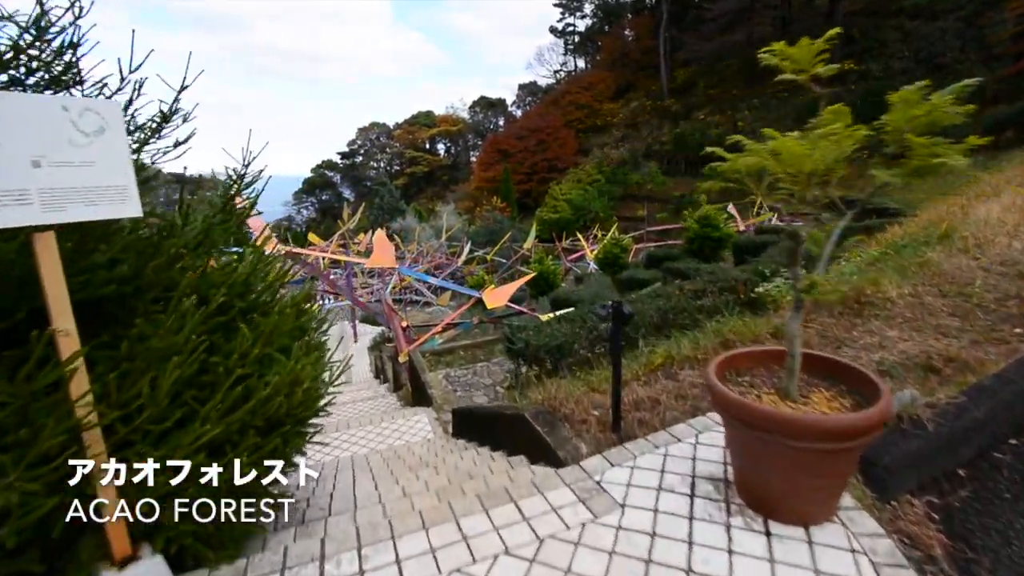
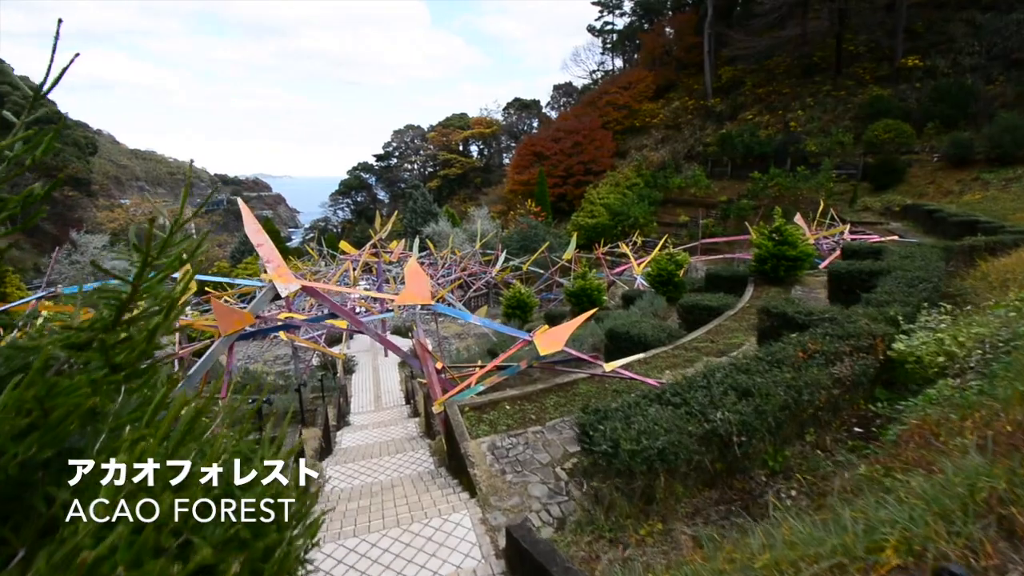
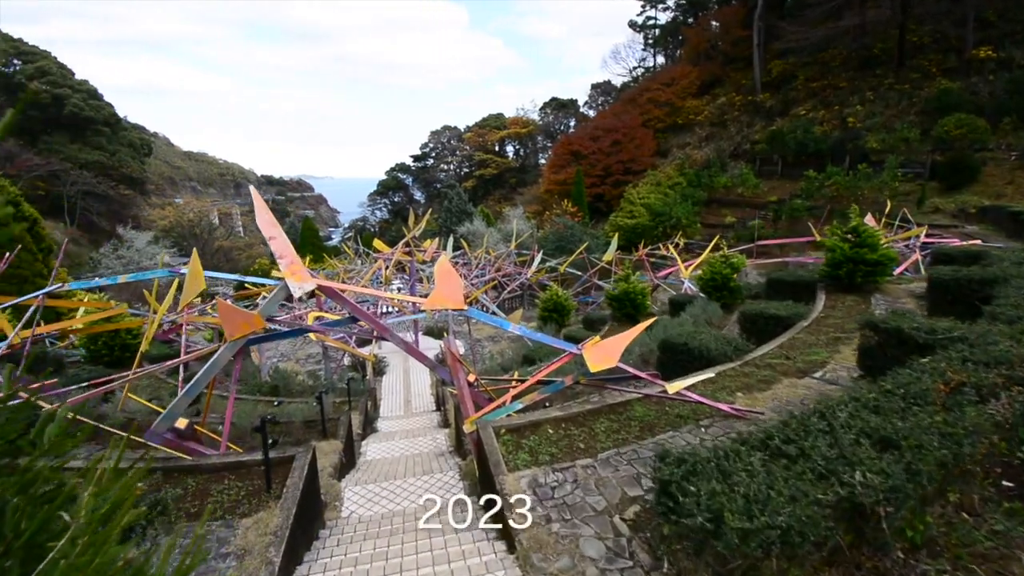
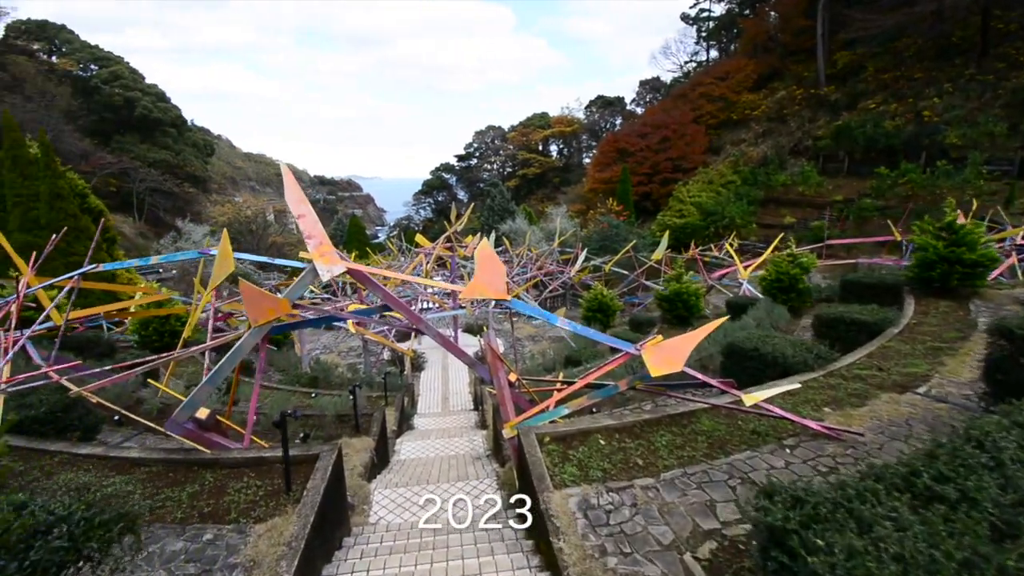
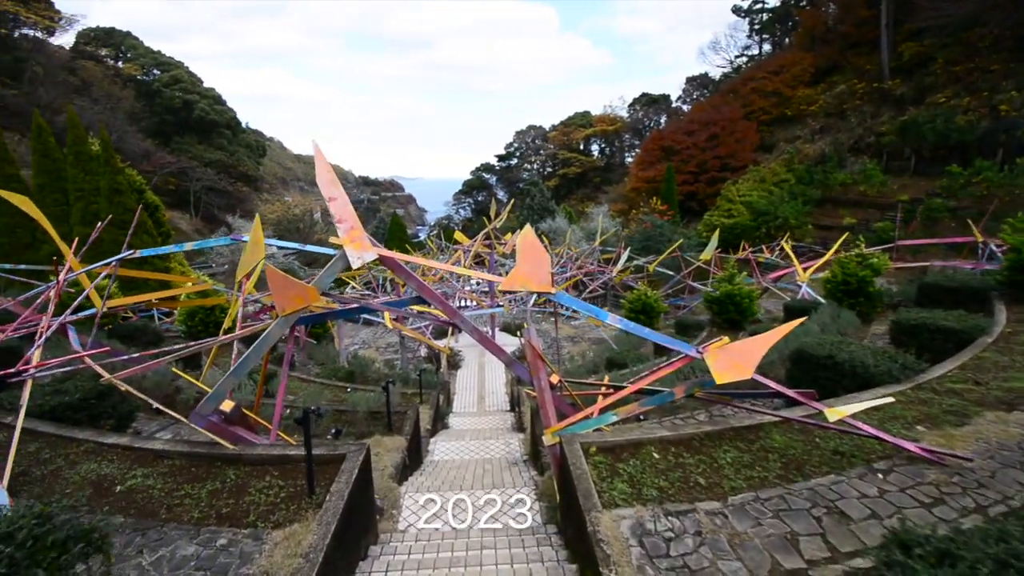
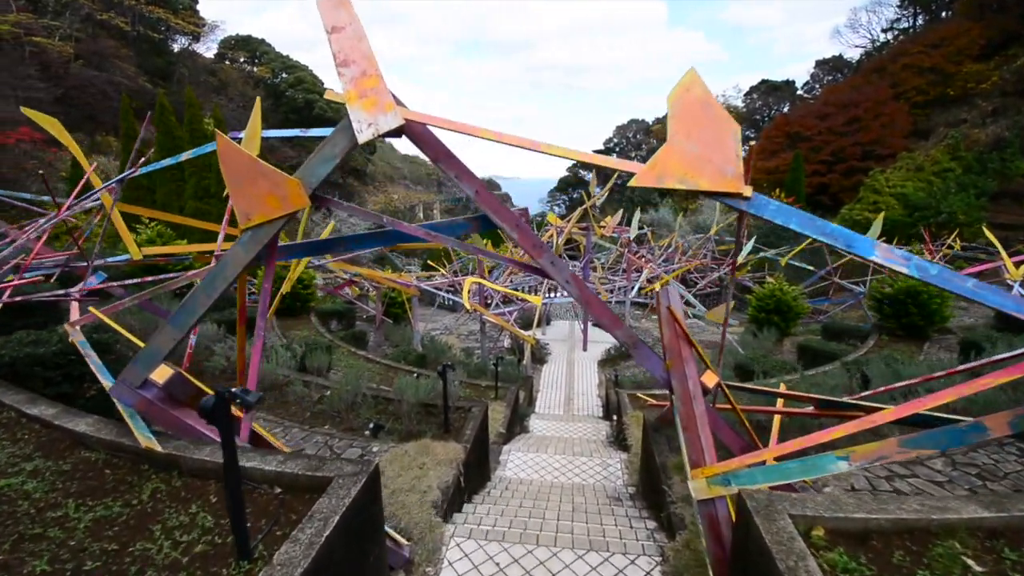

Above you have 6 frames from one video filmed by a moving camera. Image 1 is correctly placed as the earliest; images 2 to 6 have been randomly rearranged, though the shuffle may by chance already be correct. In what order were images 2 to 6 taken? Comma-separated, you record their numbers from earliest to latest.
2, 3, 4, 5, 6
